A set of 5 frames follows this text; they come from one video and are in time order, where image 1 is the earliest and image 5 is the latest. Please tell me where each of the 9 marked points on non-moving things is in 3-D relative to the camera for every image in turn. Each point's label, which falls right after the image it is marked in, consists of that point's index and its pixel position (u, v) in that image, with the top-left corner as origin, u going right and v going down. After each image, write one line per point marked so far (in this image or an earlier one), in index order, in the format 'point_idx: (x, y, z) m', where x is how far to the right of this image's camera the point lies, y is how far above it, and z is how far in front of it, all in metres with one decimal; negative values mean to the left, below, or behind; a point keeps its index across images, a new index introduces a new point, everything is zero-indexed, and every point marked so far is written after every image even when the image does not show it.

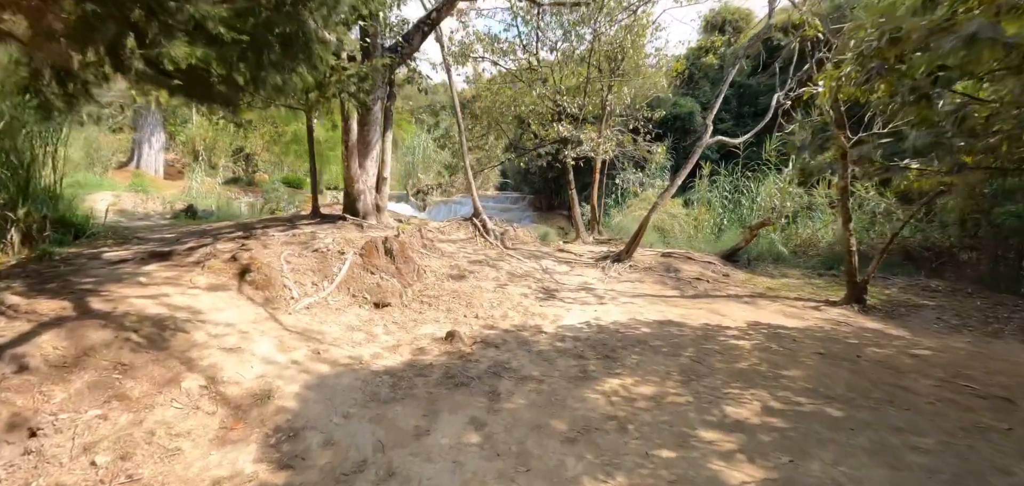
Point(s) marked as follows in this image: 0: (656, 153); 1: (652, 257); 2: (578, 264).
0: (+3.7, +2.3, +14.1) m
1: (+2.3, -0.2, +9.1) m
2: (+1.1, -0.4, +9.0) m
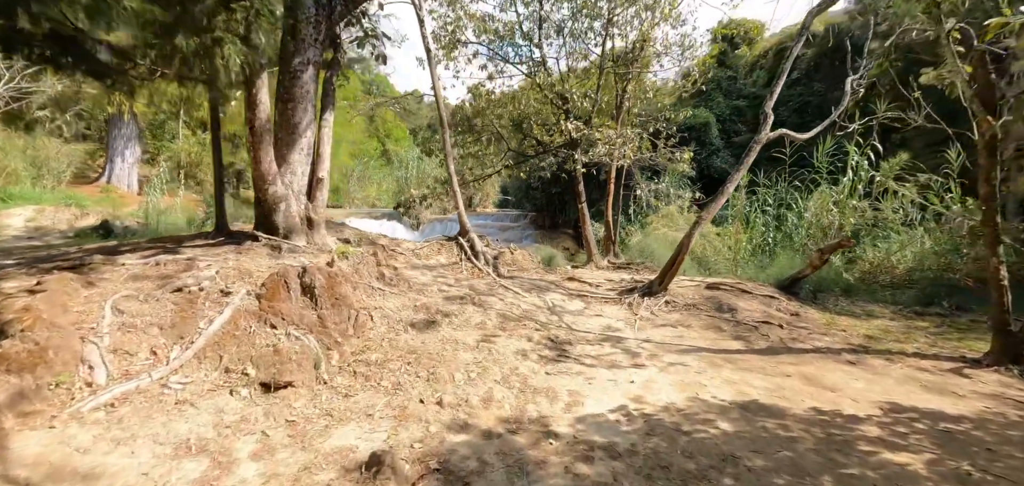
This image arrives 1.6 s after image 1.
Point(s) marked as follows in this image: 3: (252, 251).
0: (+3.7, +1.8, +11.9) m
1: (+2.3, -0.6, +6.8) m
2: (+1.0, -0.7, +6.7) m
3: (-2.1, -0.1, +4.4) m
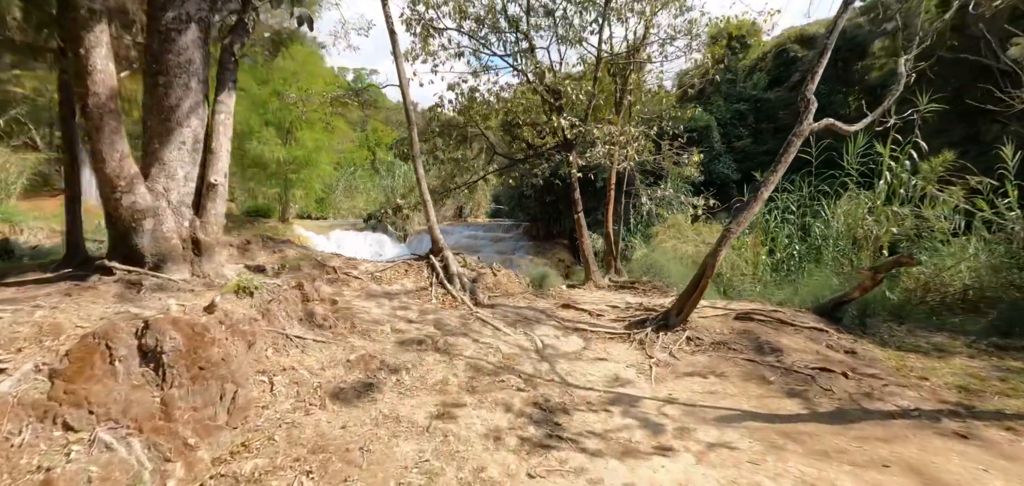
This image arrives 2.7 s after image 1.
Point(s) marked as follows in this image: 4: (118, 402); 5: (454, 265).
0: (+3.4, +1.5, +10.6) m
1: (+2.1, -0.8, +5.4) m
2: (+0.8, -0.9, +5.3) m
3: (-2.3, -0.3, +3.0) m
4: (-1.6, -0.7, +2.2) m
5: (-0.7, -0.3, +6.5) m
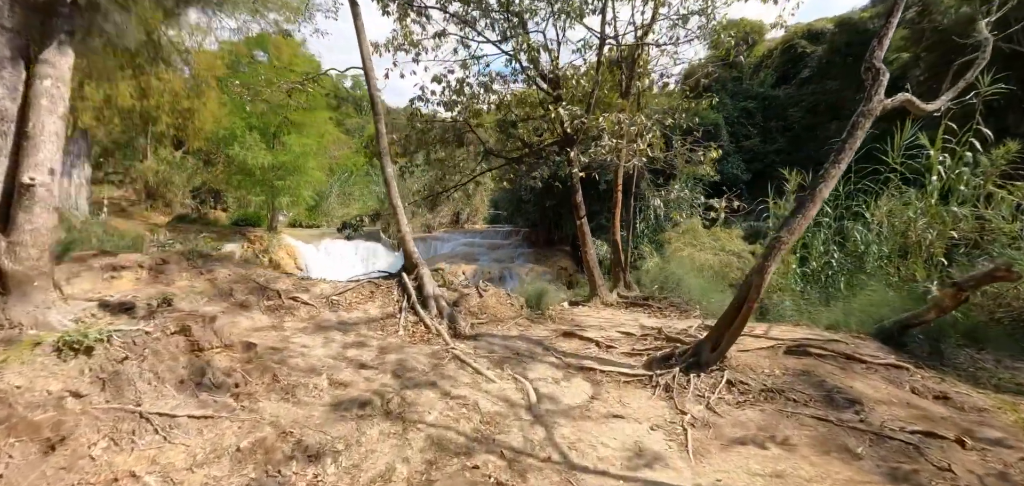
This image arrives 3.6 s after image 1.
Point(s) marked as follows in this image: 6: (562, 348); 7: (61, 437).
0: (+3.3, +1.4, +9.4) m
1: (+2.0, -0.9, +4.2) m
2: (+0.7, -1.0, +4.1) m
3: (-2.4, -0.4, +1.8) m
4: (-1.8, -0.8, +1.0) m
5: (-0.8, -0.4, +5.3) m
6: (+0.5, -0.9, +4.8) m
7: (-1.6, -0.7, +1.9) m
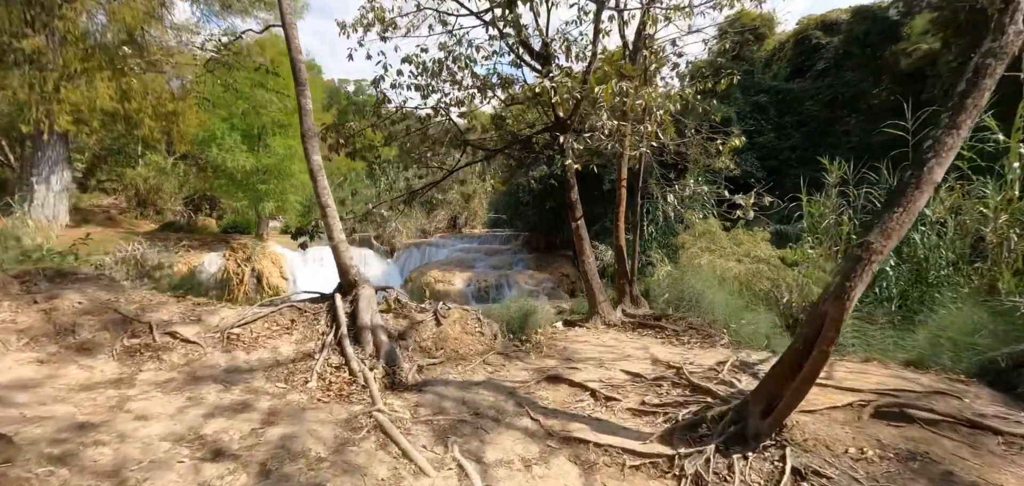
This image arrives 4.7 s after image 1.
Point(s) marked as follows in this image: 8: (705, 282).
0: (+3.1, +1.3, +8.0) m
1: (+1.7, -0.9, +2.8) m
2: (+0.4, -1.1, +2.7) m
3: (-2.7, -0.5, +0.4) m
4: (-2.0, -0.8, -0.3) m
5: (-1.1, -0.5, +3.9) m
6: (+0.2, -1.0, +3.4) m
7: (-1.9, -0.8, +0.6) m
8: (+2.1, -0.4, +6.1) m
